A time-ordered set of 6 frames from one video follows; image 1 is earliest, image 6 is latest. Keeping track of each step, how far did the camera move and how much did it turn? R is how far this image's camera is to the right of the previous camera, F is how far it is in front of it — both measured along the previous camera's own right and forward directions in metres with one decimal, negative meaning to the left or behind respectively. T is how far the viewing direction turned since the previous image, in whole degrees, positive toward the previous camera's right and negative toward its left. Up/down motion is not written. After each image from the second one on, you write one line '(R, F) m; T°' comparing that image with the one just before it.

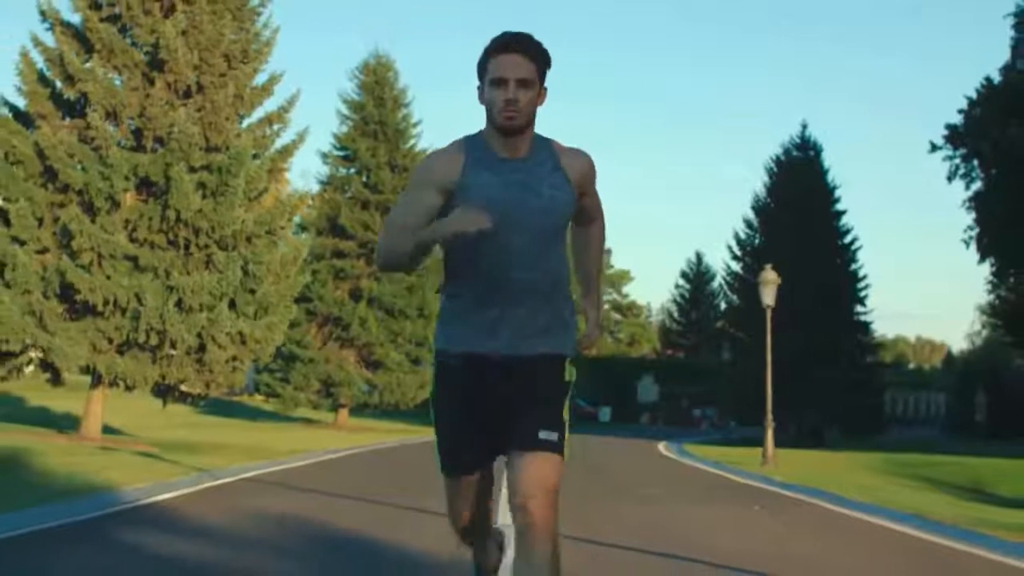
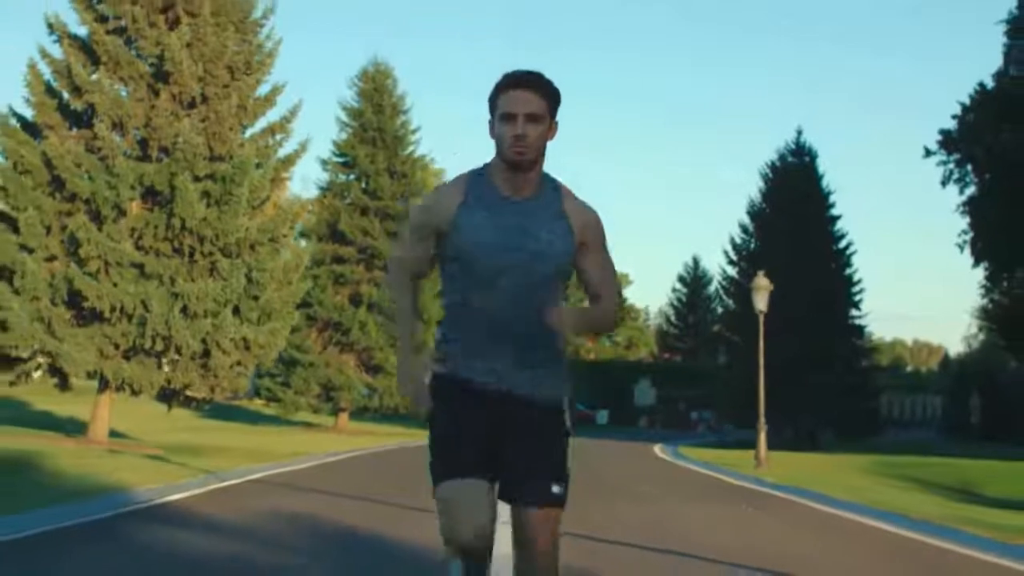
(0.0, -0.6) m; 0°
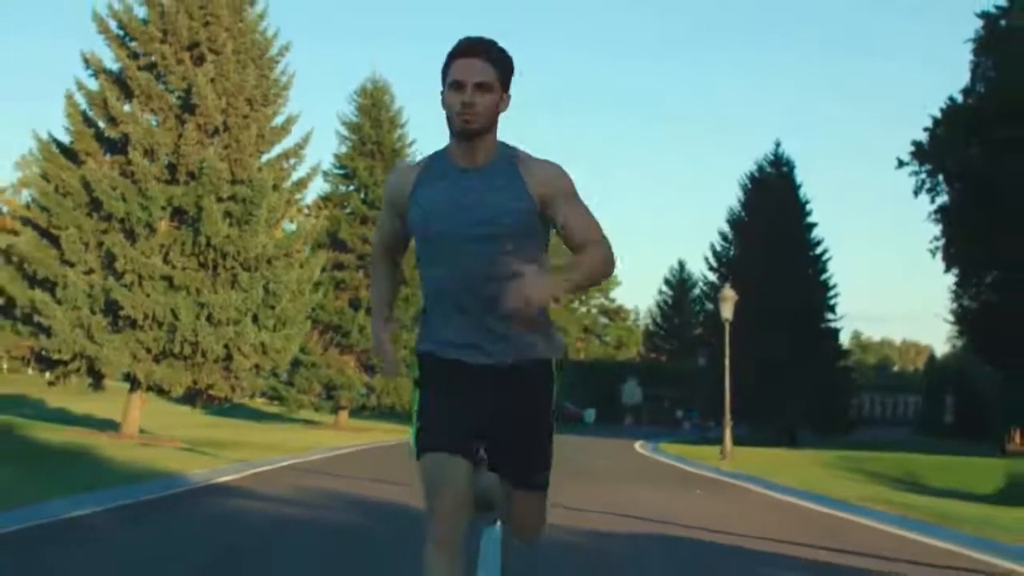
(0.0, -2.9) m; 0°
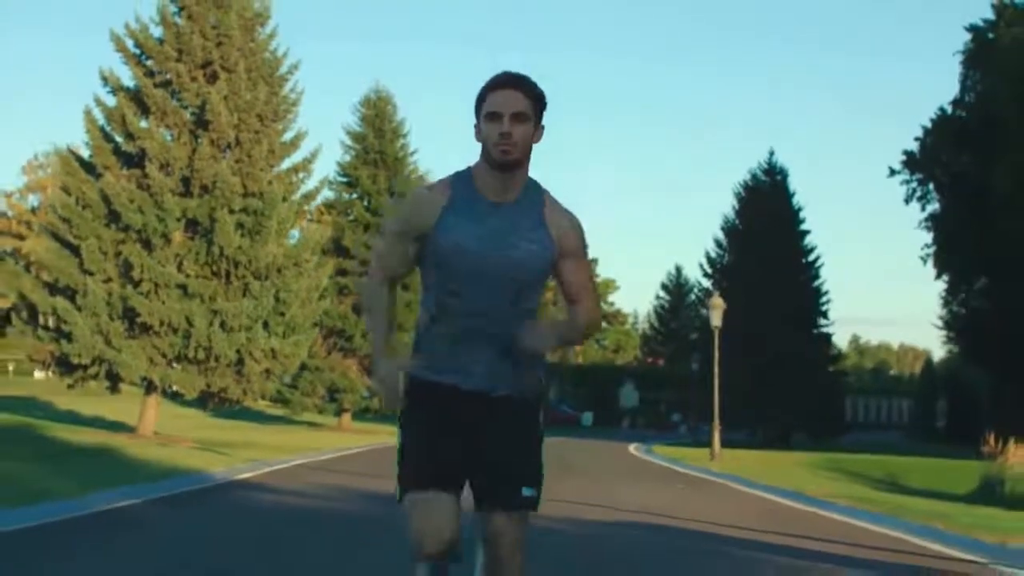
(0.0, -1.4) m; 0°
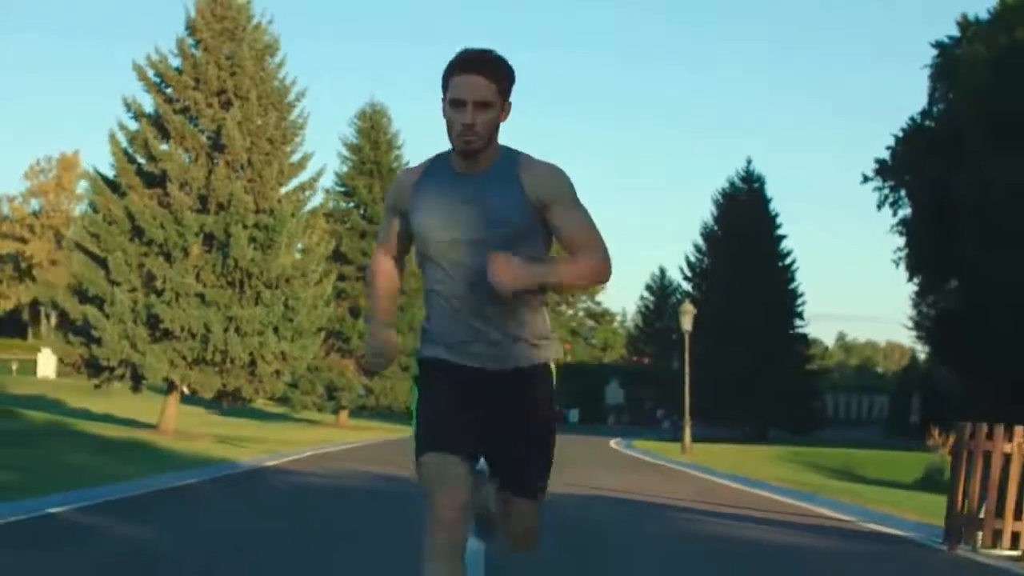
(0.0, -3.0) m; 0°
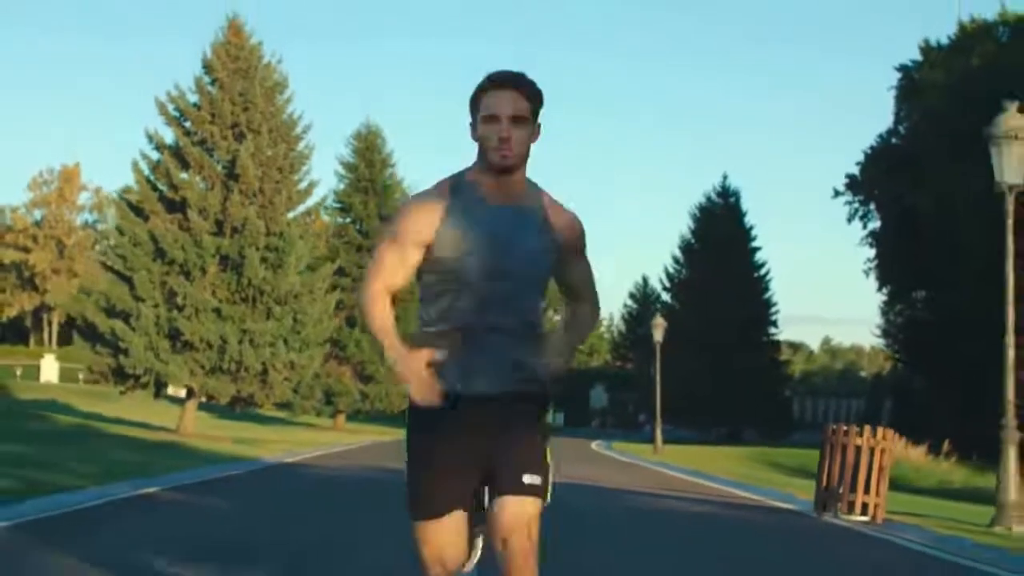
(0.0, -3.4) m; 0°
